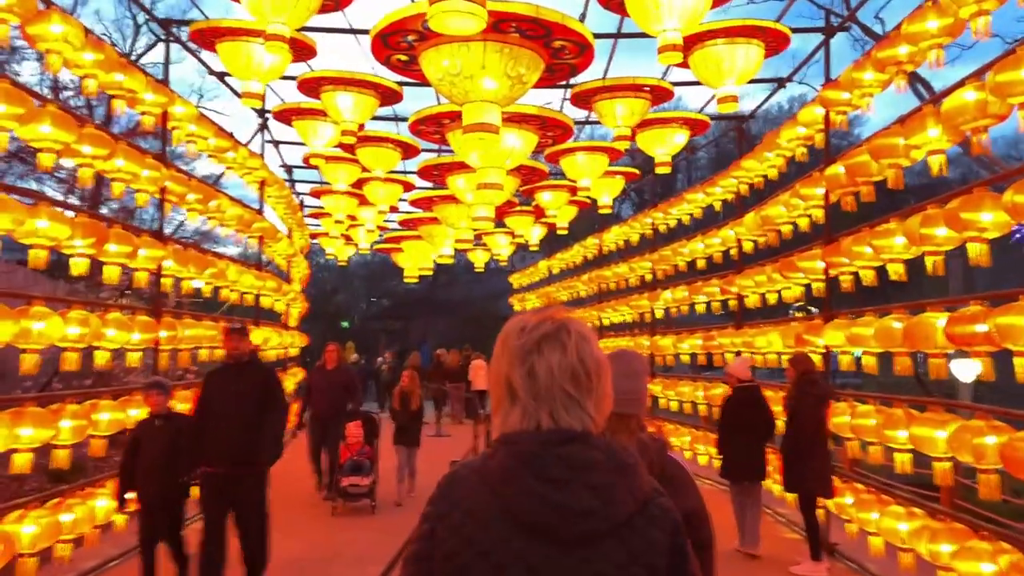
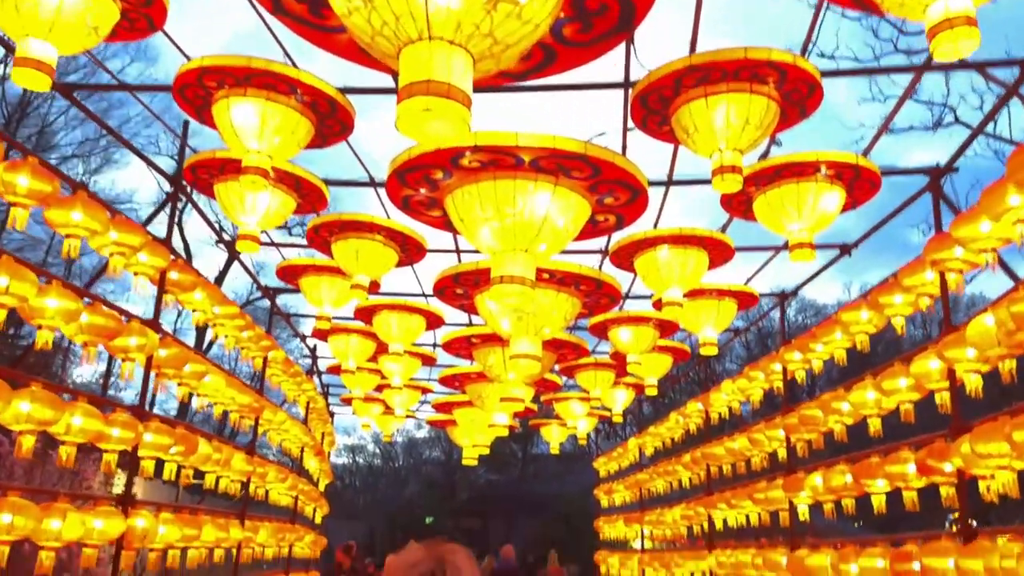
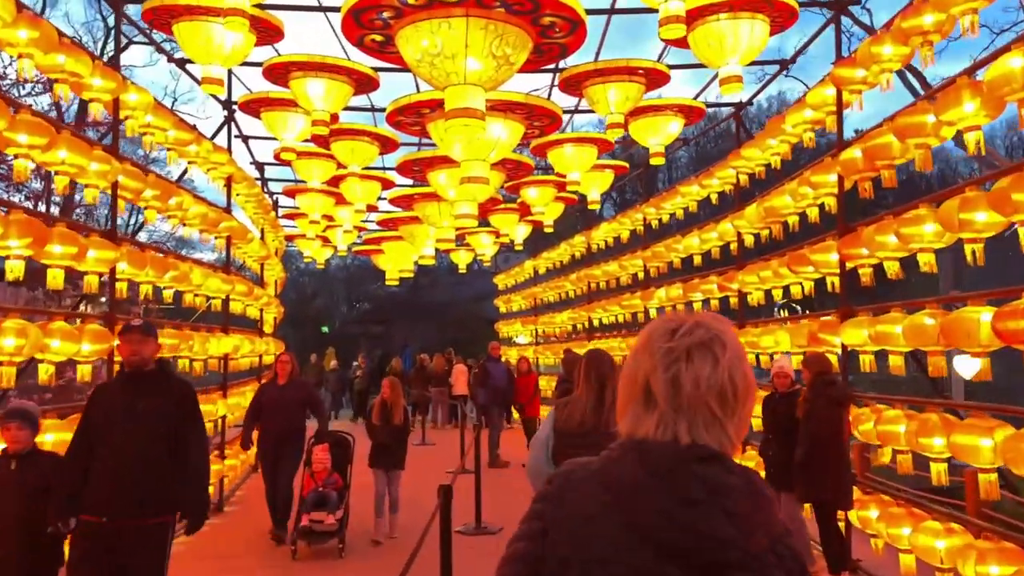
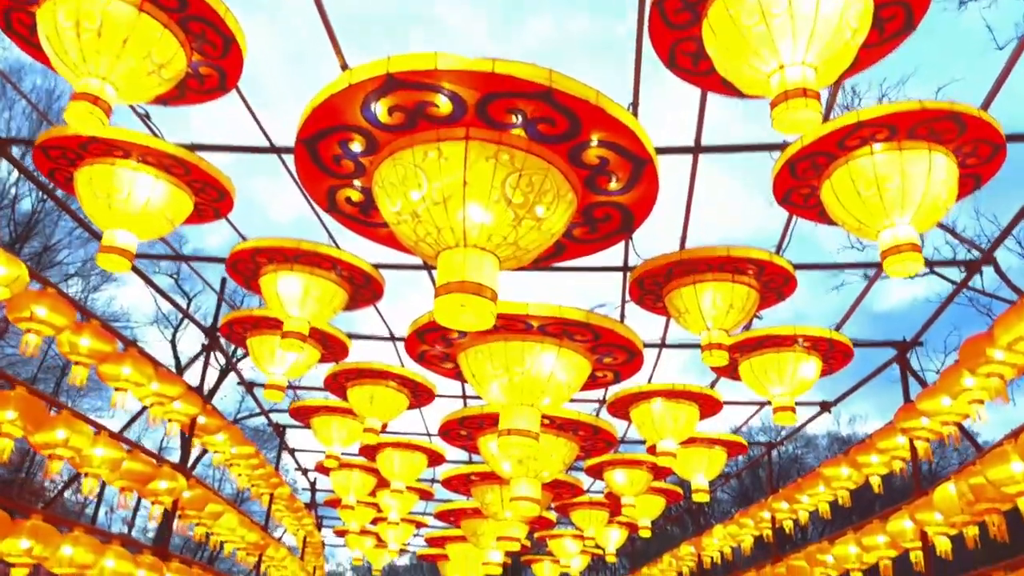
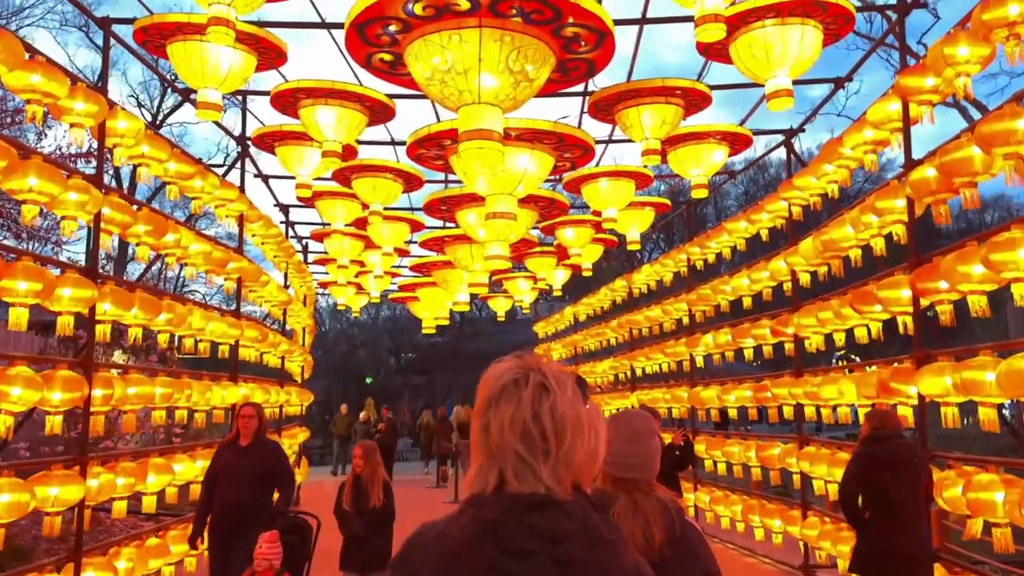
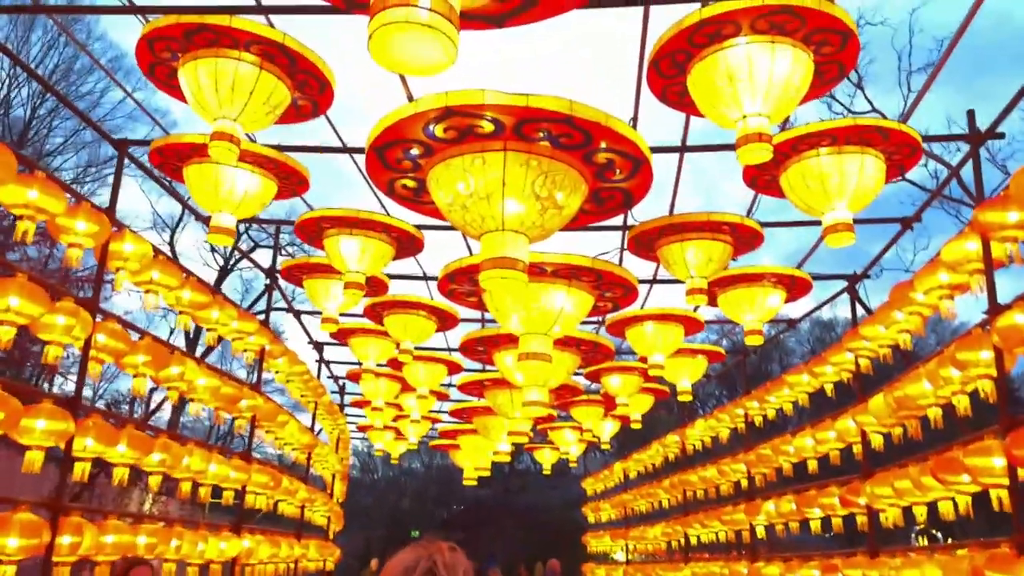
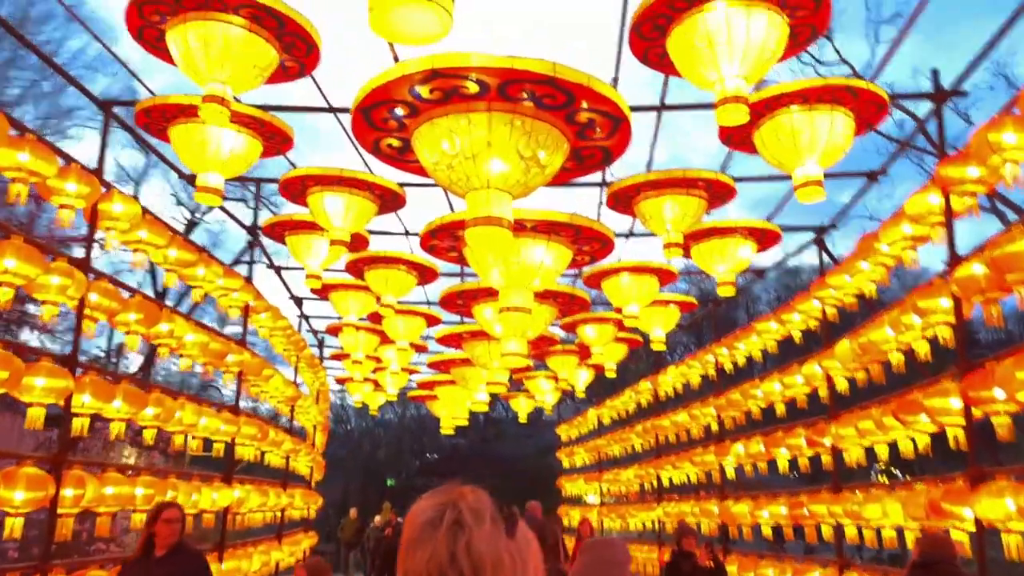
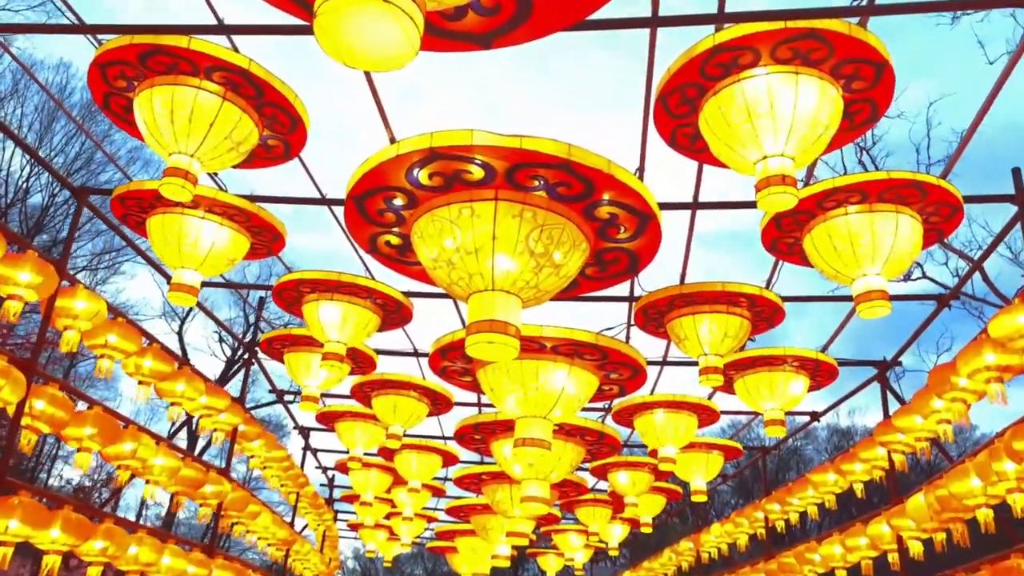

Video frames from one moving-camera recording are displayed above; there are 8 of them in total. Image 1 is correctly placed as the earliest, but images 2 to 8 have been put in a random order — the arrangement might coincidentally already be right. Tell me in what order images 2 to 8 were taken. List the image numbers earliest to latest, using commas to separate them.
3, 5, 7, 6, 8, 4, 2
